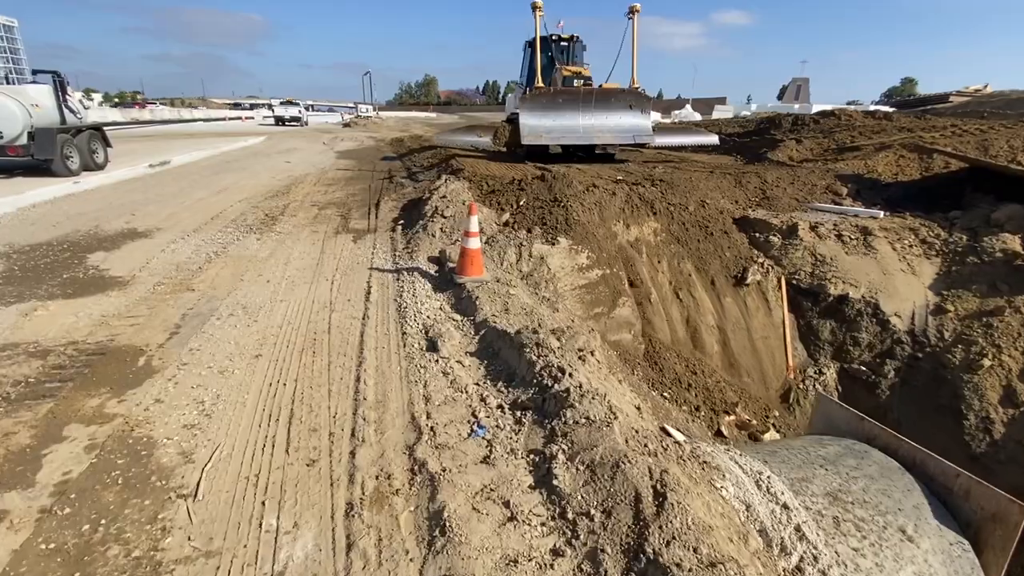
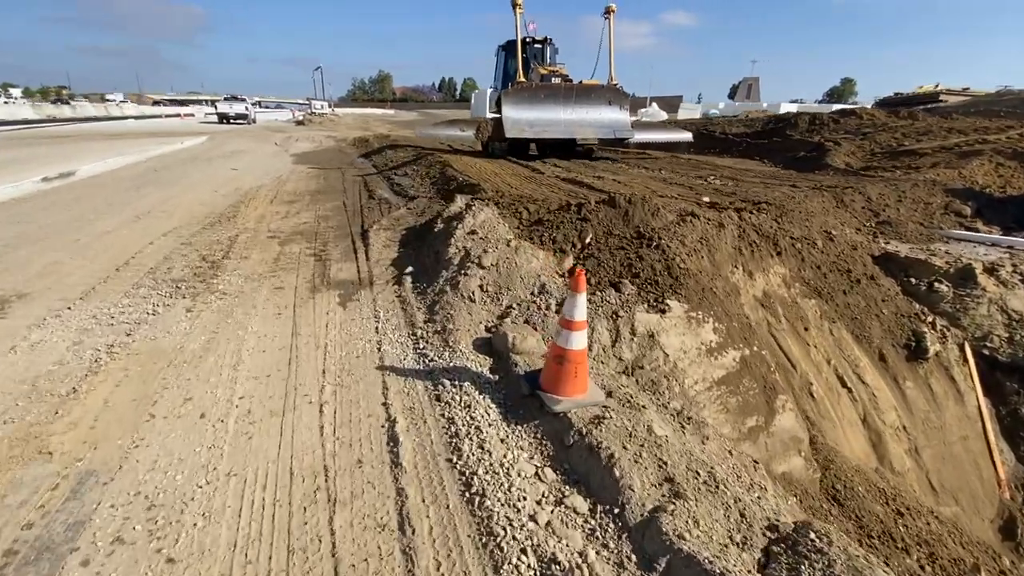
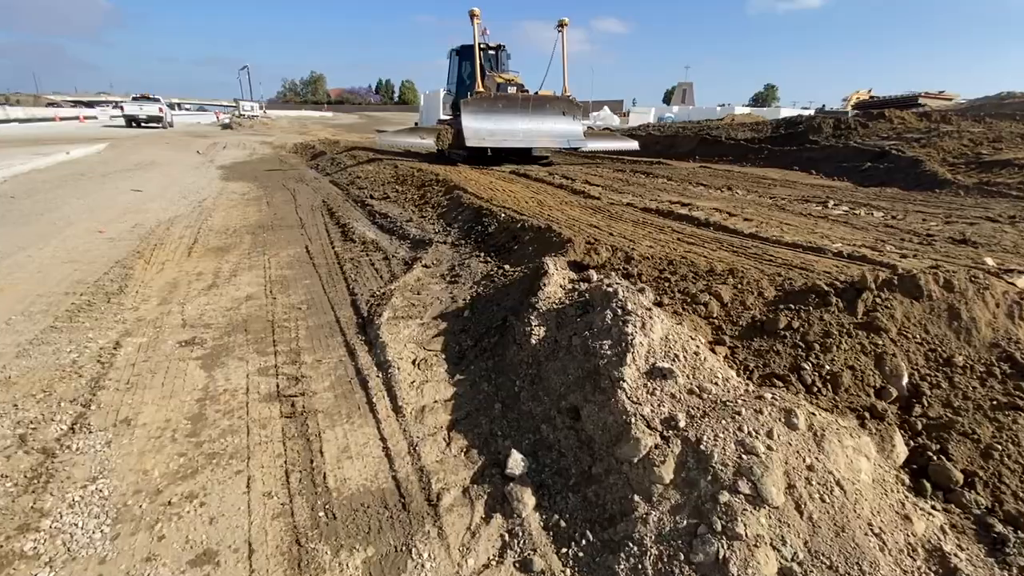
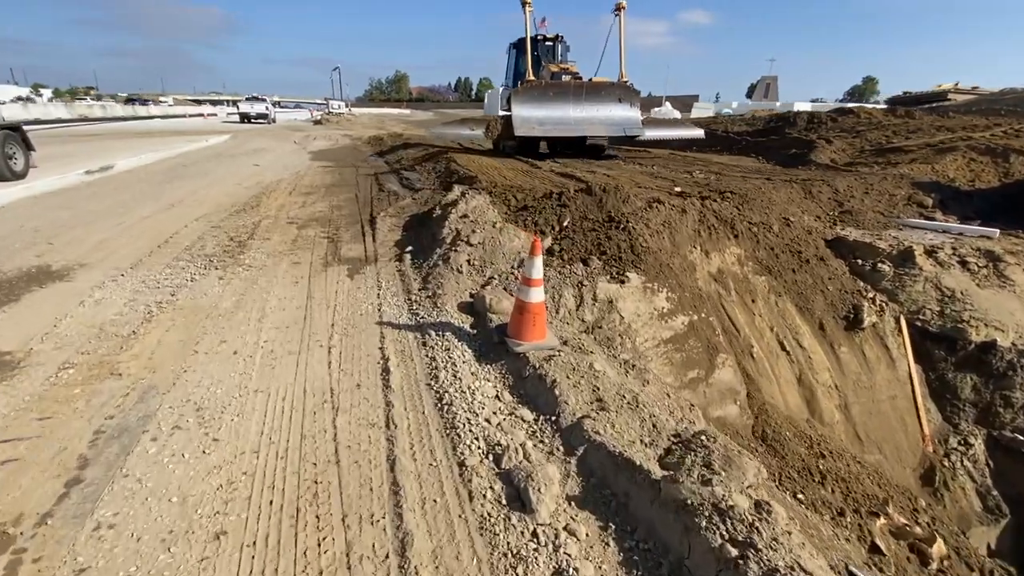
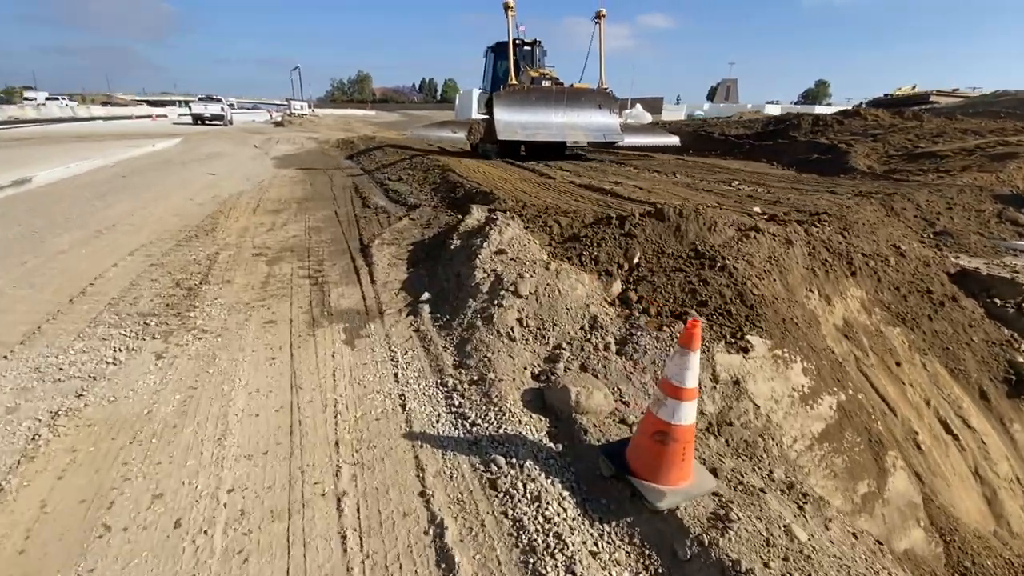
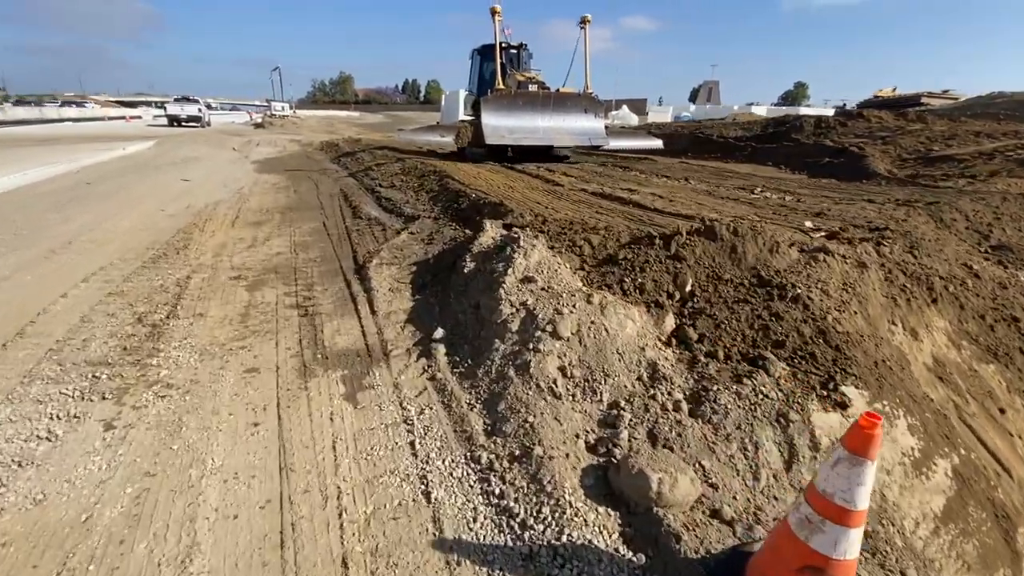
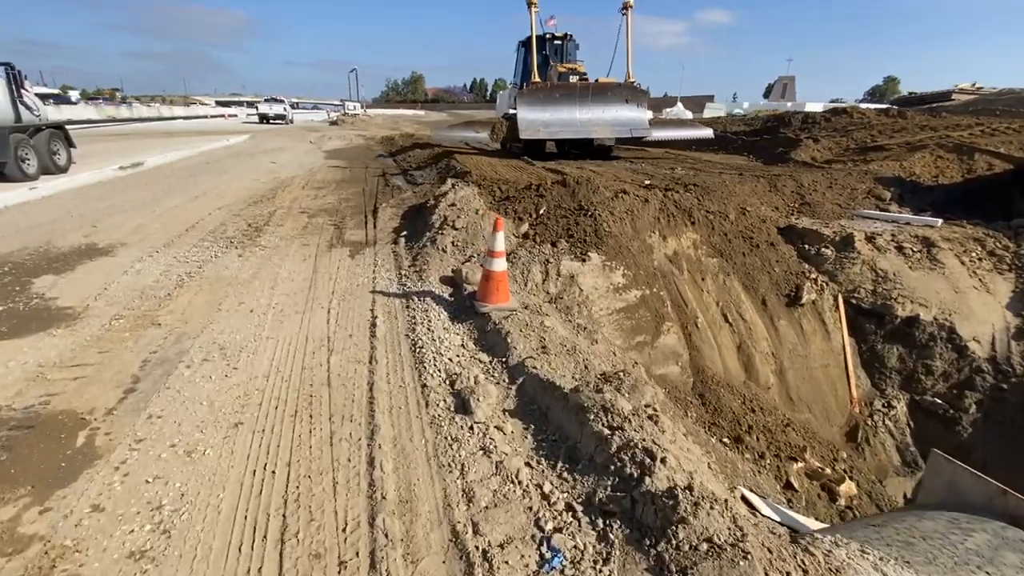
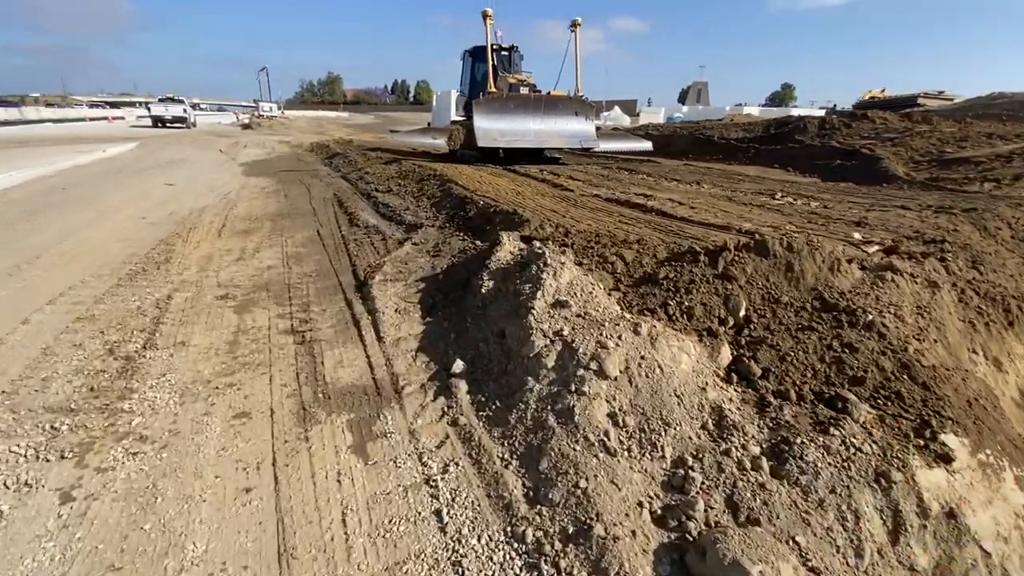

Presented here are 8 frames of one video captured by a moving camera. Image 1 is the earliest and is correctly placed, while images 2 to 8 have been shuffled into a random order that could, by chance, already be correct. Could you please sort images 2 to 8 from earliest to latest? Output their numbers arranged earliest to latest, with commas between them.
7, 4, 2, 5, 6, 8, 3
